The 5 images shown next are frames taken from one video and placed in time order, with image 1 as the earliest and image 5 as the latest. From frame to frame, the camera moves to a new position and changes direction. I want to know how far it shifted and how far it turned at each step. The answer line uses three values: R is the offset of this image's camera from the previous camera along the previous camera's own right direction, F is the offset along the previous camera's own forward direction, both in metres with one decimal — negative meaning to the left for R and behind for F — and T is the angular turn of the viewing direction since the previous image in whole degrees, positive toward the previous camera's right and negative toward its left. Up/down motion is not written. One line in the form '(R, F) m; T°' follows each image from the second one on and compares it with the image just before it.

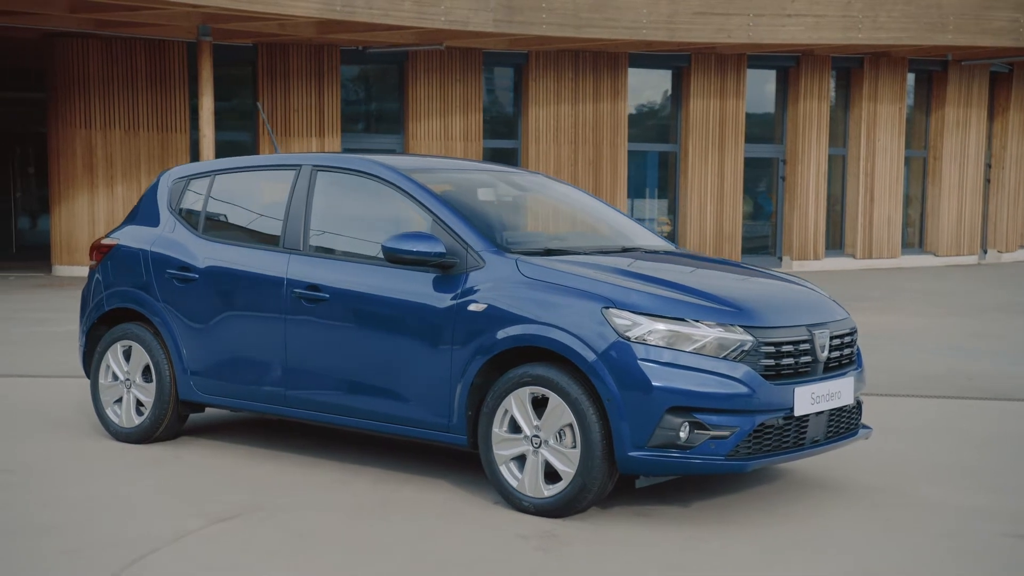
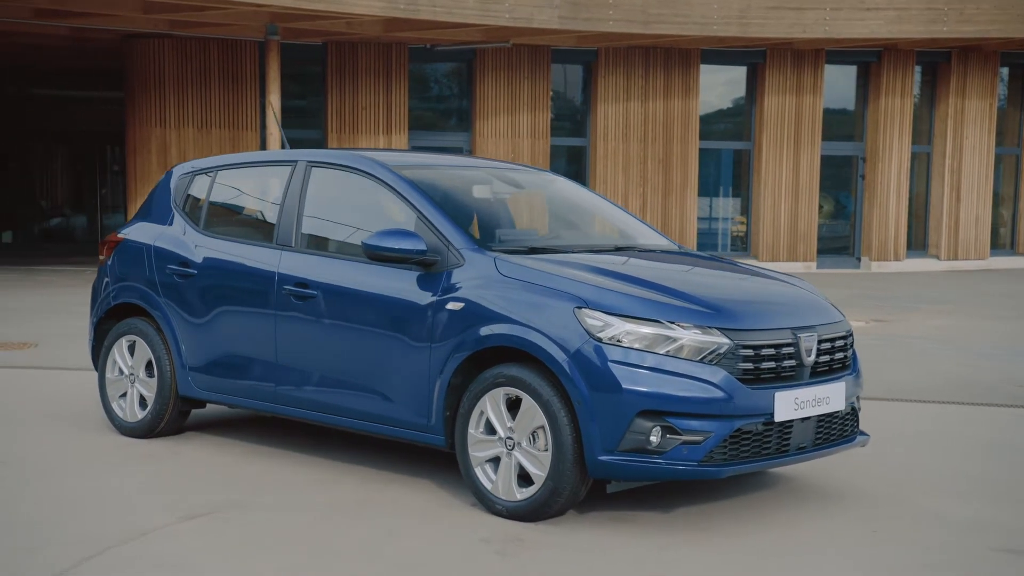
(+0.5, +0.1) m; -5°
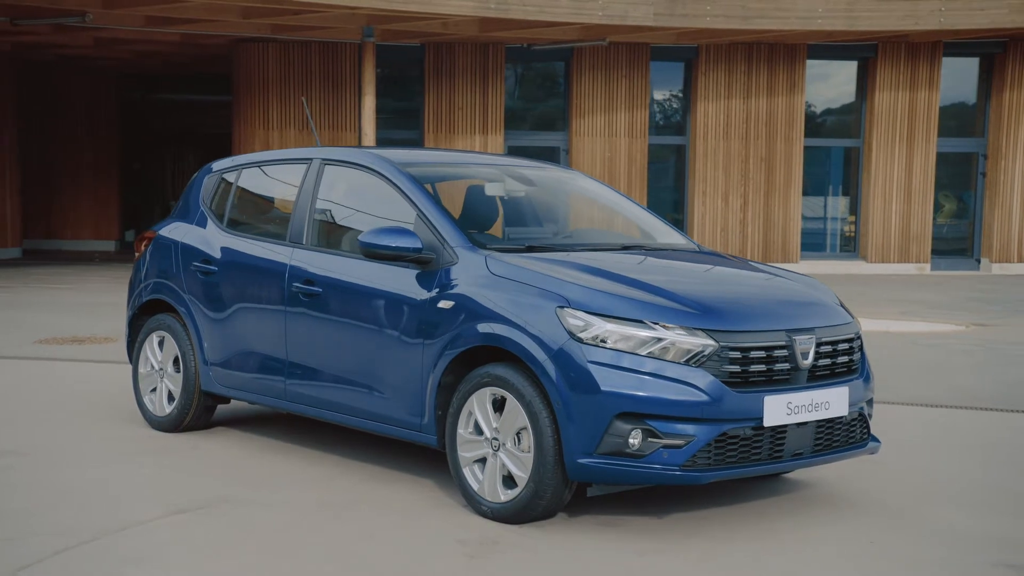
(+0.7, +0.1) m; -6°
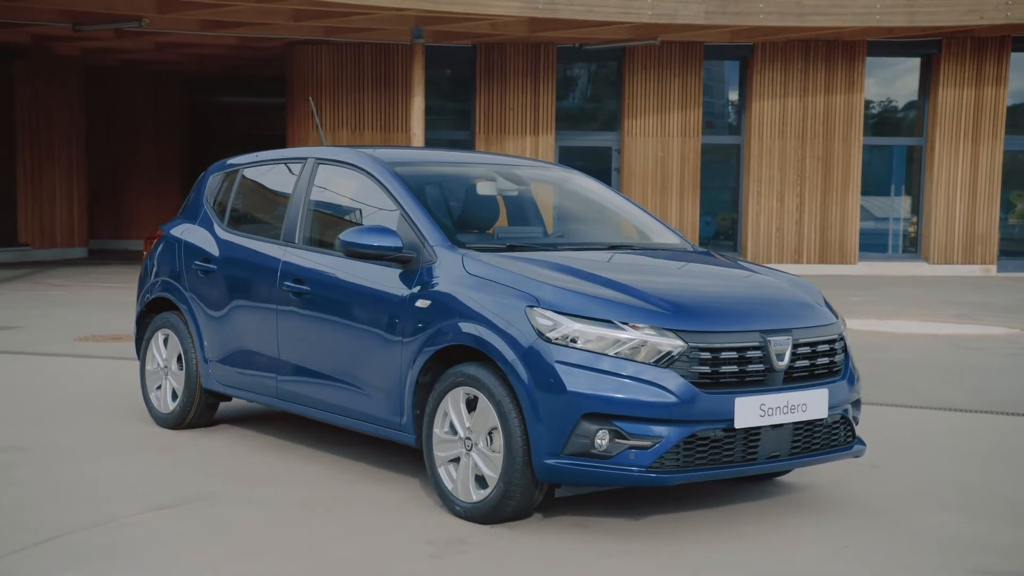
(+0.5, 0.0) m; -4°
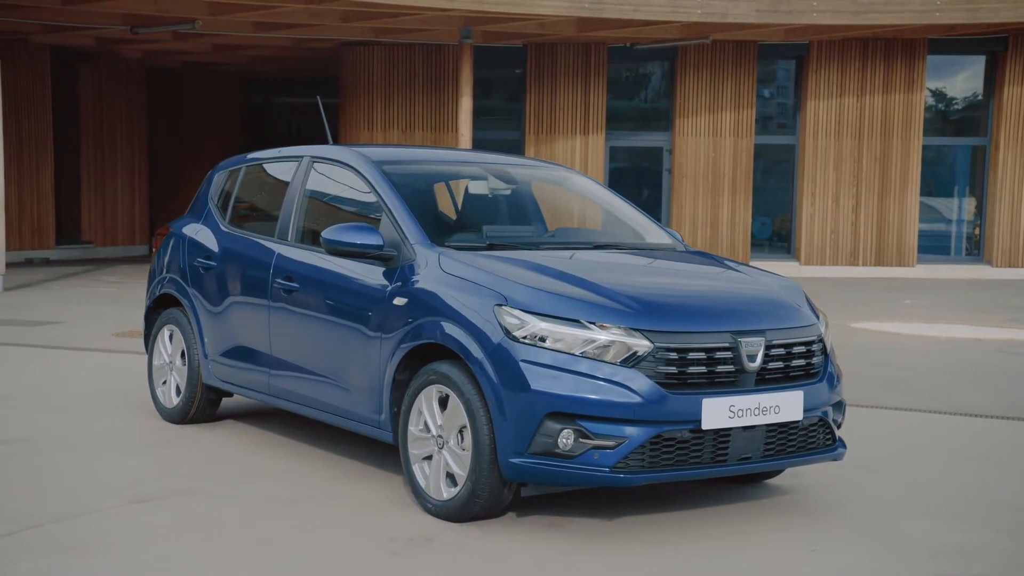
(+0.5, 0.0) m; -4°
